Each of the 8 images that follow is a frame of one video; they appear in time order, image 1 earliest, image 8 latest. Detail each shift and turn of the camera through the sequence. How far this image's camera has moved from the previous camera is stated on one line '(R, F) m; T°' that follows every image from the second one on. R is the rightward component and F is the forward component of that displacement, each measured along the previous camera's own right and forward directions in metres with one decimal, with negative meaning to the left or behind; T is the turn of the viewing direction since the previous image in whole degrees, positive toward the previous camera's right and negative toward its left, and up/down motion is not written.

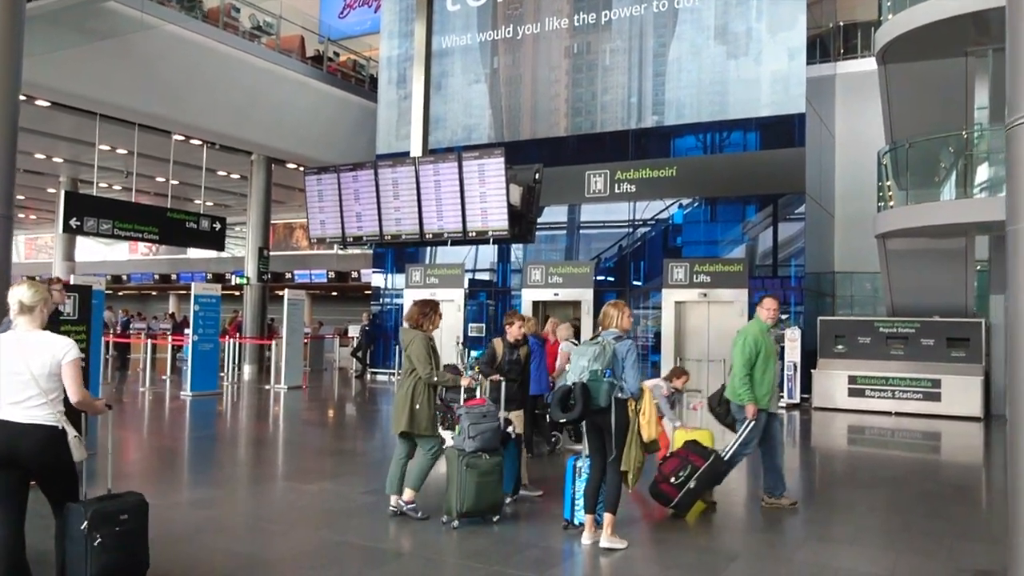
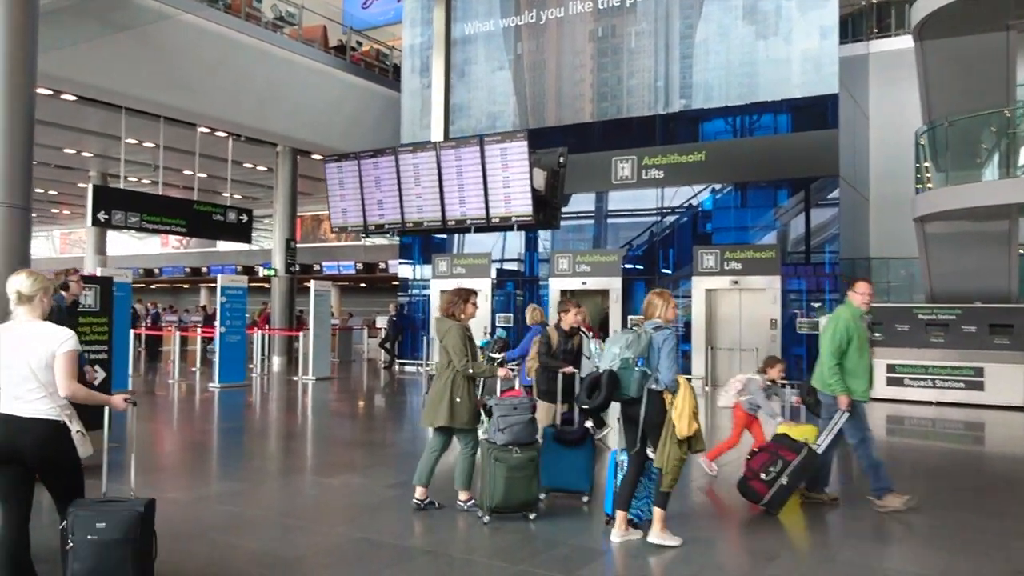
(0.0, +0.2) m; -2°
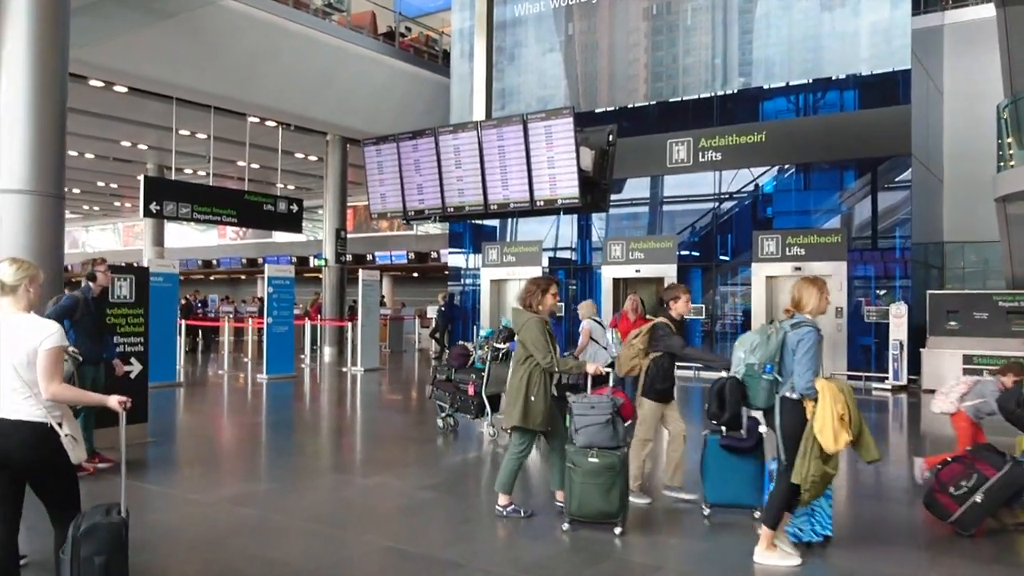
(+0.1, +0.4) m; -4°
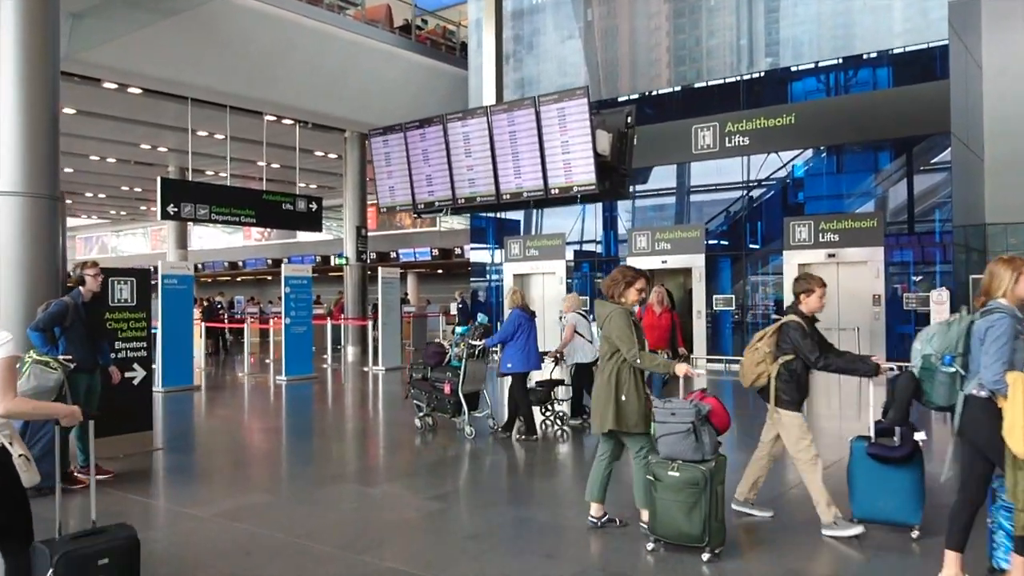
(+0.1, +0.3) m; -2°
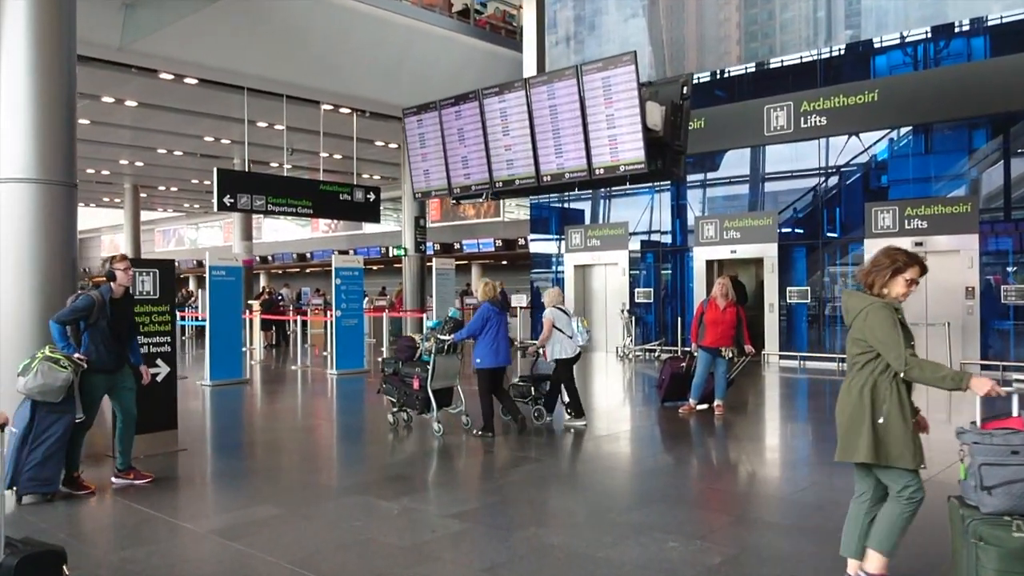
(+0.2, +0.5) m; -5°
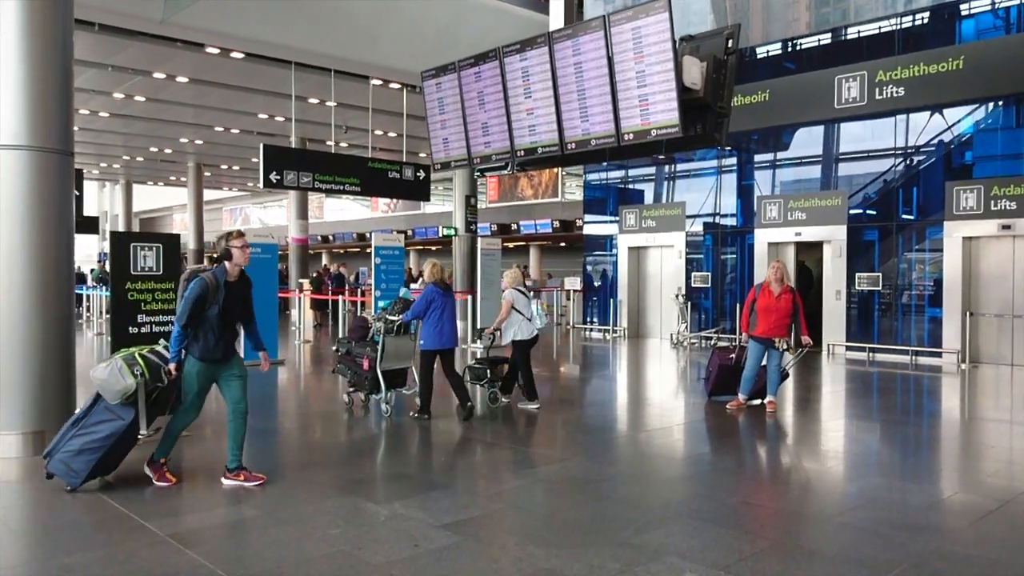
(+0.3, +0.5) m; -5°
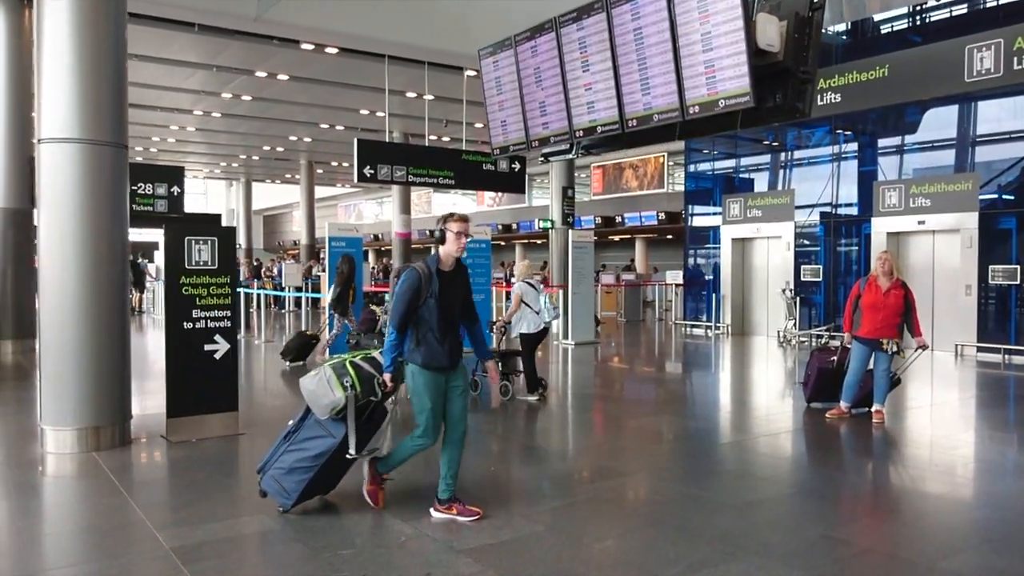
(+0.3, +0.4) m; -8°
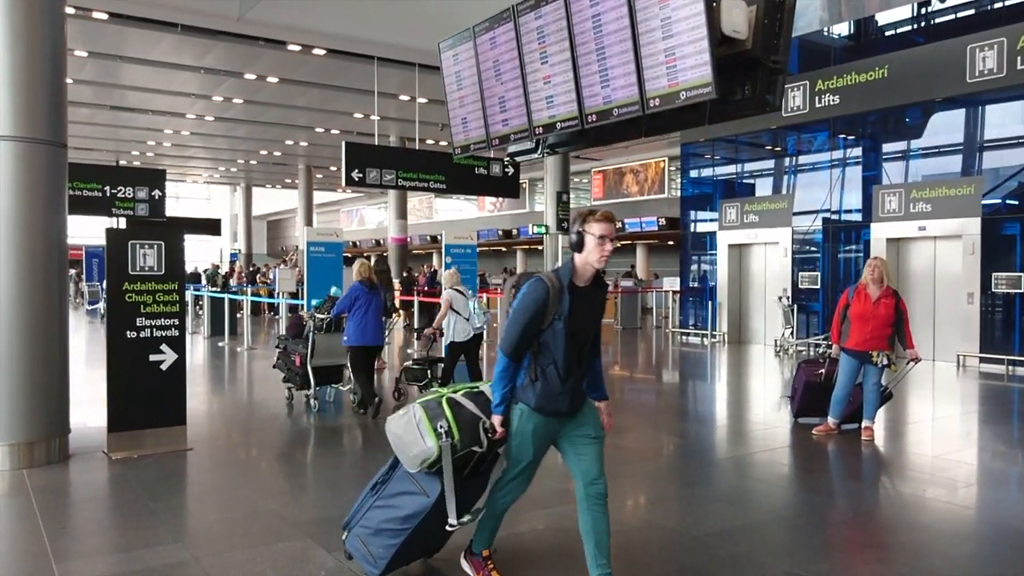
(+0.3, +0.3) m; -1°
